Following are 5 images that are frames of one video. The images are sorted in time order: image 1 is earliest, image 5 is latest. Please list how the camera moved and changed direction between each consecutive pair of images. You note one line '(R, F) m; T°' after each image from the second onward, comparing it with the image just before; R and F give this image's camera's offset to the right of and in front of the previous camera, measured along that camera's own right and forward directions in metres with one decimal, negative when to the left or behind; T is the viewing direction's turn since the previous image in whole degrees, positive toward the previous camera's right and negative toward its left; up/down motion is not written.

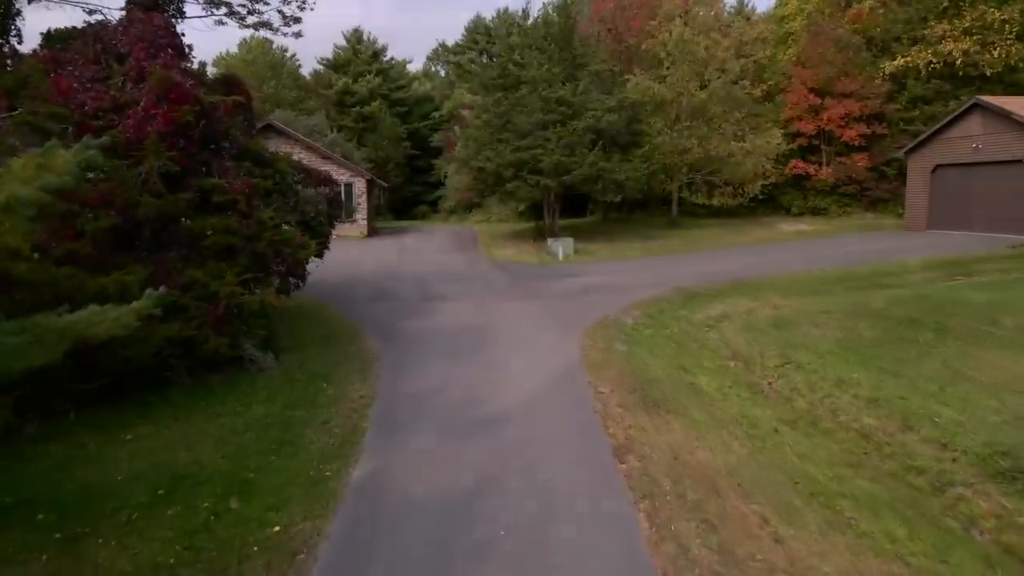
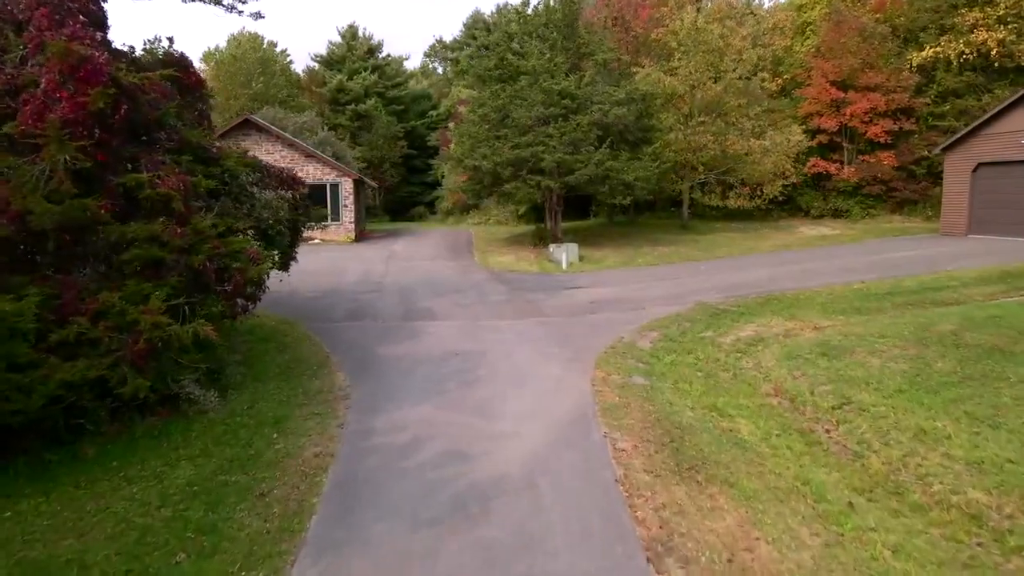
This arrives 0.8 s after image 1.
(0.0, +2.1) m; 0°
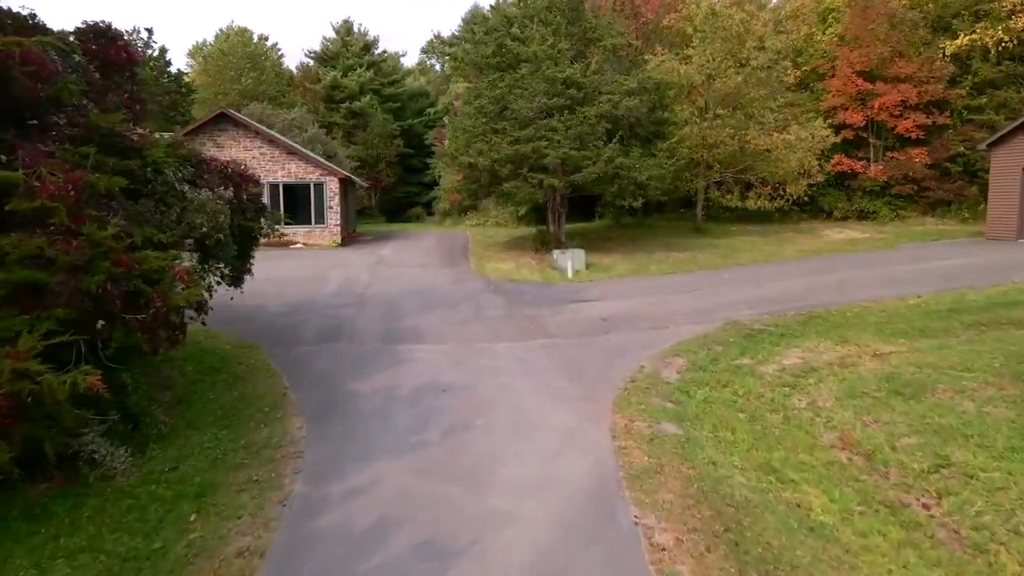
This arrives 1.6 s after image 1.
(0.0, +2.2) m; 0°
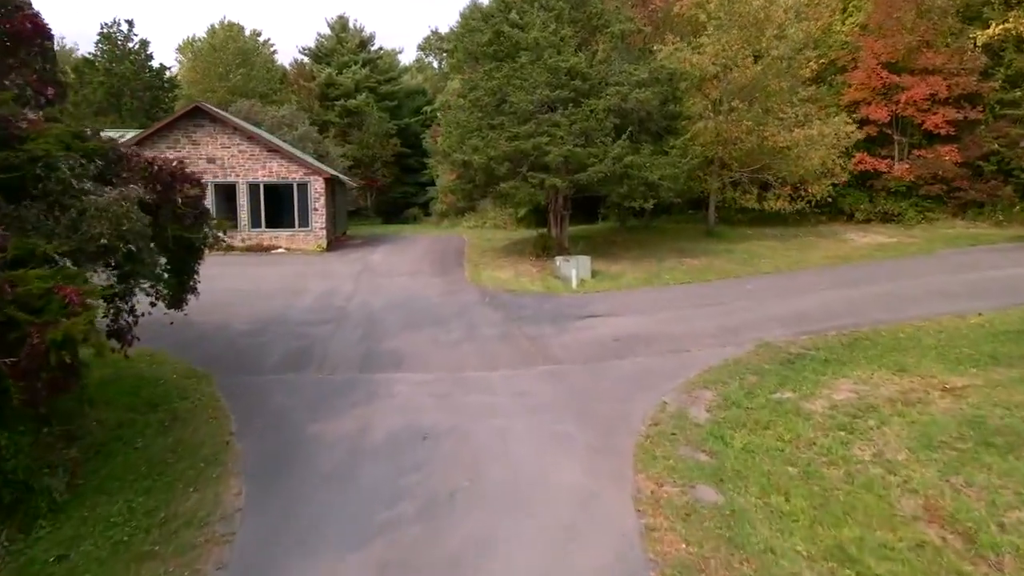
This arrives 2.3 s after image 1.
(0.0, +1.8) m; 0°
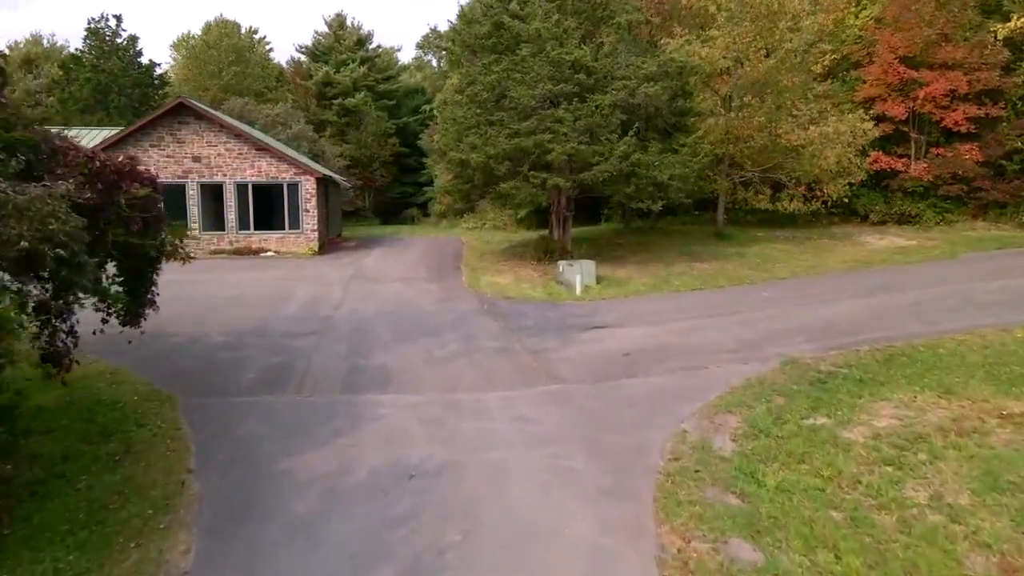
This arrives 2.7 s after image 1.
(0.0, +1.0) m; 0°
